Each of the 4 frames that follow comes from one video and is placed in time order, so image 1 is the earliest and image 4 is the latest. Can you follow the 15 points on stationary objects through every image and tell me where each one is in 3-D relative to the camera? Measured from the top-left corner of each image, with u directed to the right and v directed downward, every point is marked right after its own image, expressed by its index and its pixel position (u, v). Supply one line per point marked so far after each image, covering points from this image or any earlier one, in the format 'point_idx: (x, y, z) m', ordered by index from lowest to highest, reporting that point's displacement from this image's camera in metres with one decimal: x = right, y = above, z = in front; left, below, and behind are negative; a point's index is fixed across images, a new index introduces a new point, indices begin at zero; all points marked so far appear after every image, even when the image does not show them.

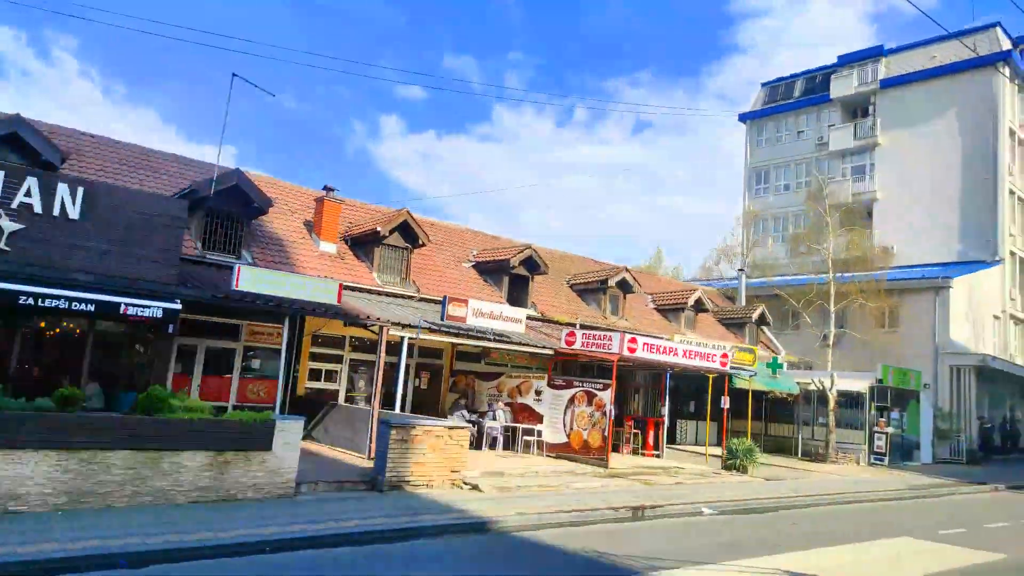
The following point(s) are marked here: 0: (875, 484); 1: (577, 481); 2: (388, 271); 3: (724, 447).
0: (+9.4, -5.0, +19.7) m
1: (+1.2, -3.5, +13.7) m
2: (-3.1, +0.4, +18.8) m
3: (+5.1, -3.8, +18.3) m
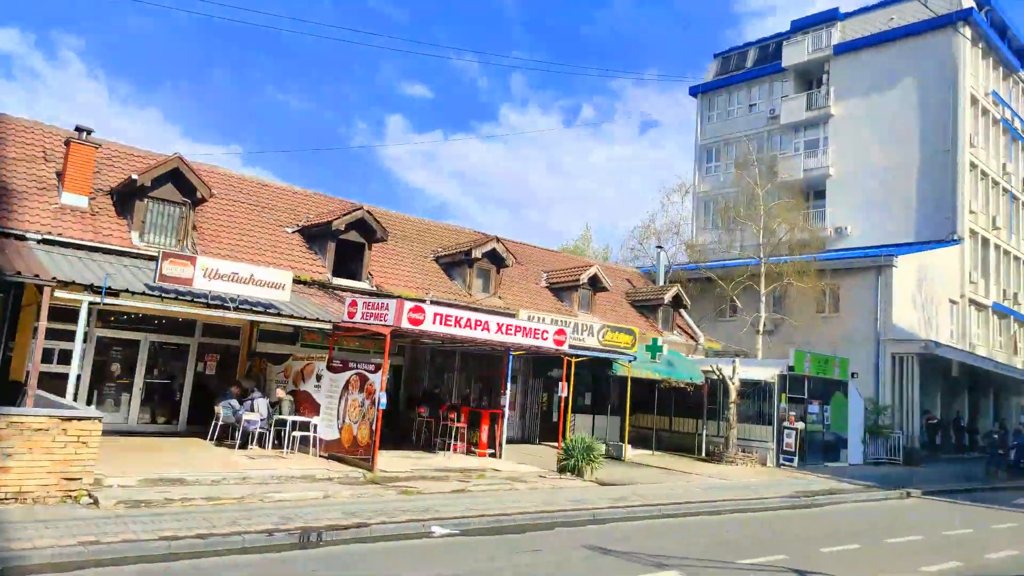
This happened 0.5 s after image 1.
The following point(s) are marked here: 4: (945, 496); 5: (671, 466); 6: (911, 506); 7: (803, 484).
0: (+5.3, -4.3, +16.3) m
1: (-3.0, -2.8, +10.3) m
2: (-7.2, +1.2, +15.4) m
3: (+0.9, -3.1, +14.9) m
4: (+10.3, -5.0, +18.0) m
5: (+4.0, -4.5, +19.0) m
6: (+8.4, -4.6, +16.0) m
7: (+6.7, -4.5, +17.5) m
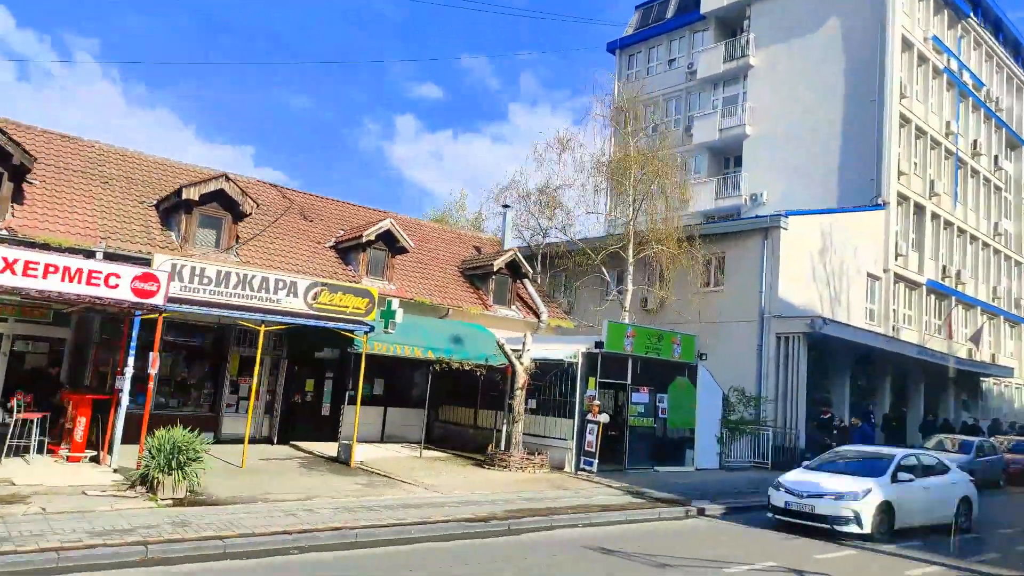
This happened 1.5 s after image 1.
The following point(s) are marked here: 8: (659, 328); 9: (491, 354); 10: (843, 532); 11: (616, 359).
0: (-0.5, -3.3, +11.6) m
1: (-8.8, -1.8, +5.7) m
2: (-13.0, +2.2, +10.8) m
3: (-4.9, -2.1, +10.2) m
4: (+4.4, -4.0, +13.4) m
5: (-1.8, -3.5, +14.3) m
6: (+2.6, -3.6, +11.3) m
7: (+0.9, -3.5, +12.8) m
8: (+3.5, -0.9, +17.8) m
9: (-0.5, -1.5, +17.3) m
10: (+5.2, -3.9, +12.0) m
11: (+2.3, -1.6, +17.0) m
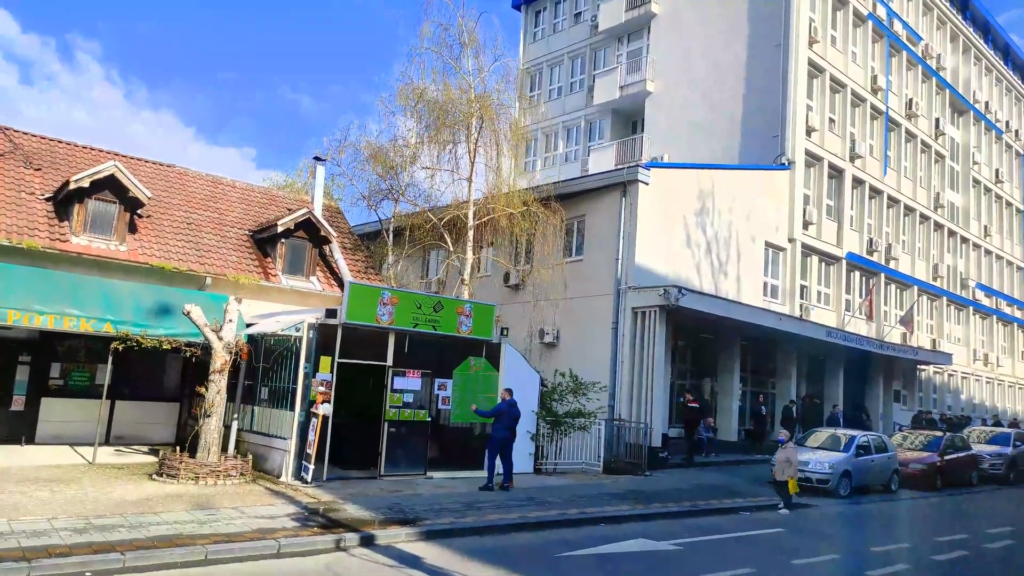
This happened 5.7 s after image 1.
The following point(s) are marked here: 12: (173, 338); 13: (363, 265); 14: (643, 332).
0: (-5.3, -2.5, +7.7) m
1: (-13.6, -1.1, +1.8) m
2: (-17.9, +2.9, +6.8) m
3: (-9.7, -1.3, +6.3) m
4: (-0.4, -3.2, +9.5) m
5: (-6.6, -2.7, +10.4) m
6: (-2.2, -2.8, +7.4) m
7: (-3.9, -2.7, +8.9) m
8: (-1.4, -0.1, +14.0) m
9: (-5.4, -0.7, +13.4) m
10: (+0.4, -3.0, +8.1) m
11: (-2.5, -0.8, +13.1) m
12: (-5.8, -0.8, +13.1) m
13: (-3.9, +0.6, +19.9) m
14: (+3.2, -1.1, +18.5) m
